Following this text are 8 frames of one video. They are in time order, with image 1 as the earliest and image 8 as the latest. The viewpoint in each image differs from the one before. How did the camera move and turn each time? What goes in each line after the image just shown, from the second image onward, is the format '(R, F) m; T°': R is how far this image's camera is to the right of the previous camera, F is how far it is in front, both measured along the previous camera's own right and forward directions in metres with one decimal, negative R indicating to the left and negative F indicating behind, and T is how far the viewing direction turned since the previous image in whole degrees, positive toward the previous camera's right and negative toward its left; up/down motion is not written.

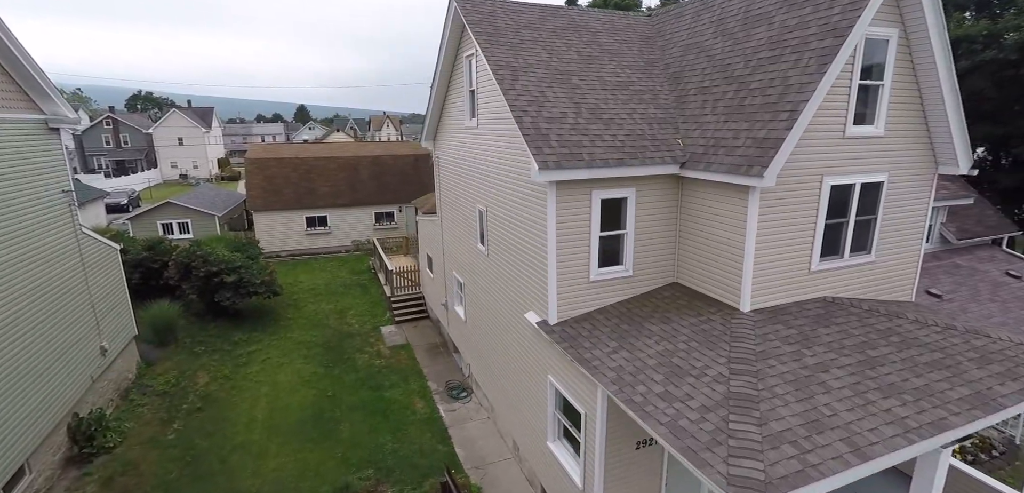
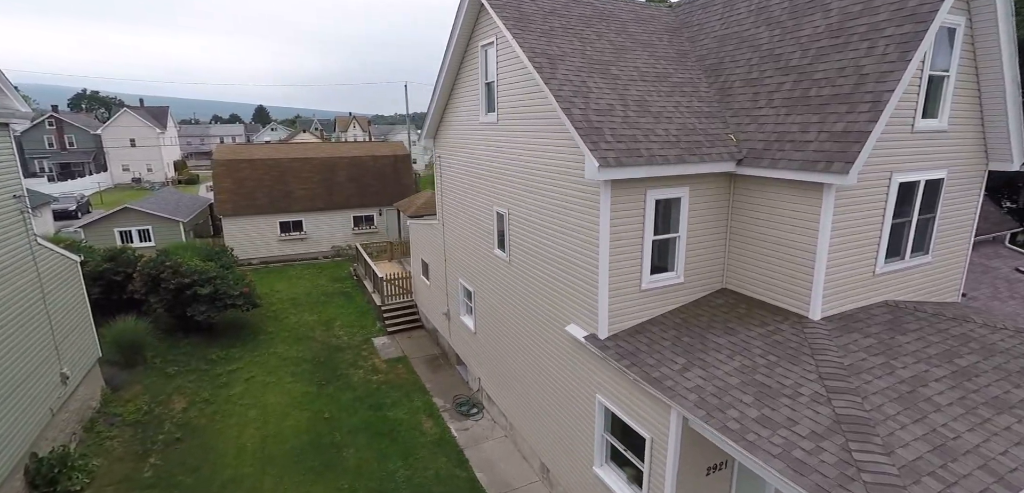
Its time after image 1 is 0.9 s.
(-1.2, +0.9) m; +4°
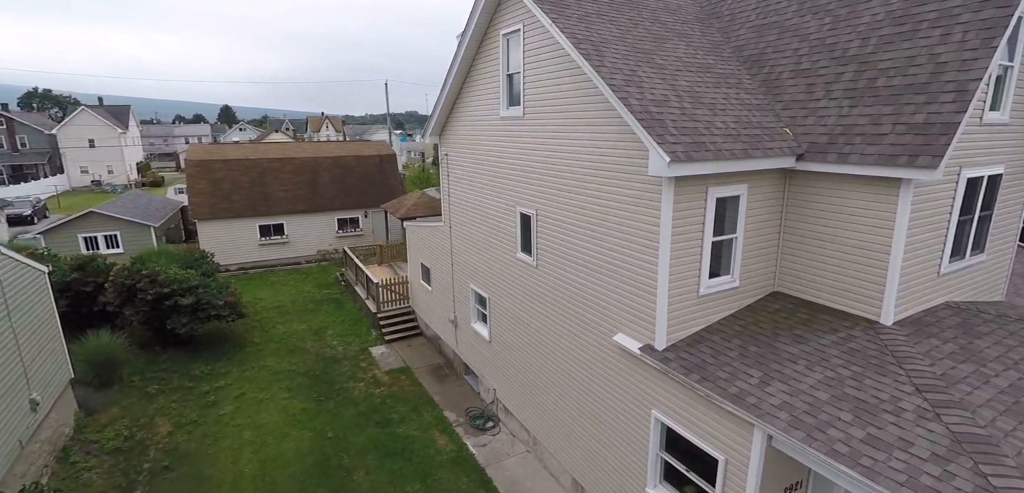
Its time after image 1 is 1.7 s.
(-1.0, +0.7) m; +3°
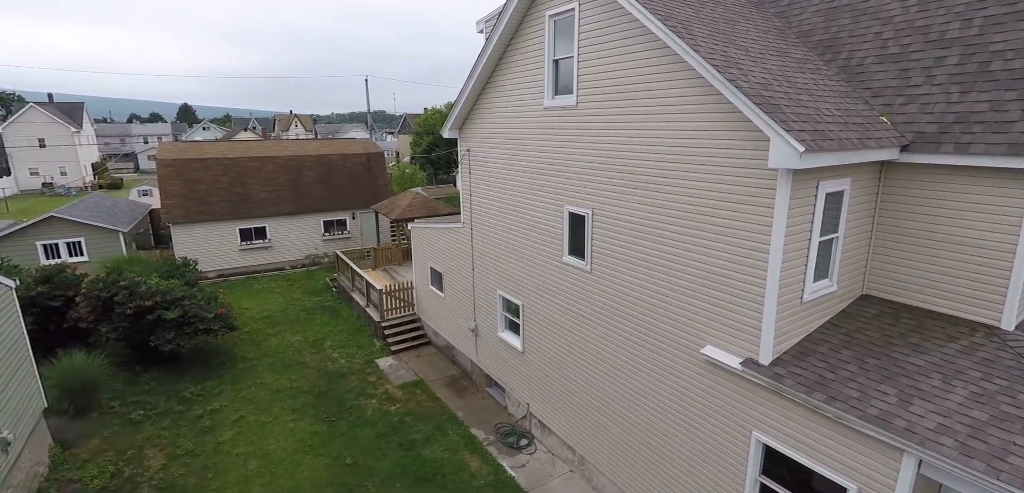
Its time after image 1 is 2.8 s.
(-1.4, +1.0) m; +4°
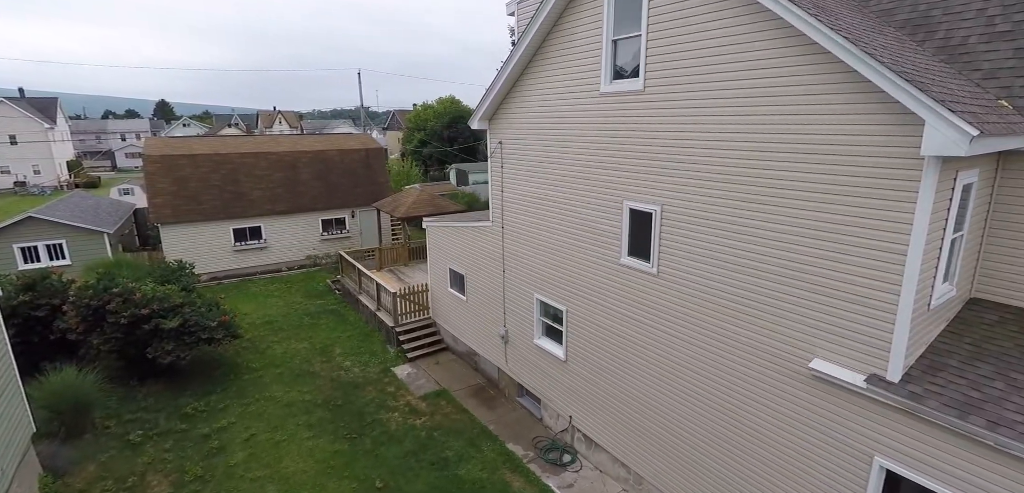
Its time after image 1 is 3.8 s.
(-1.1, +0.9) m; +2°
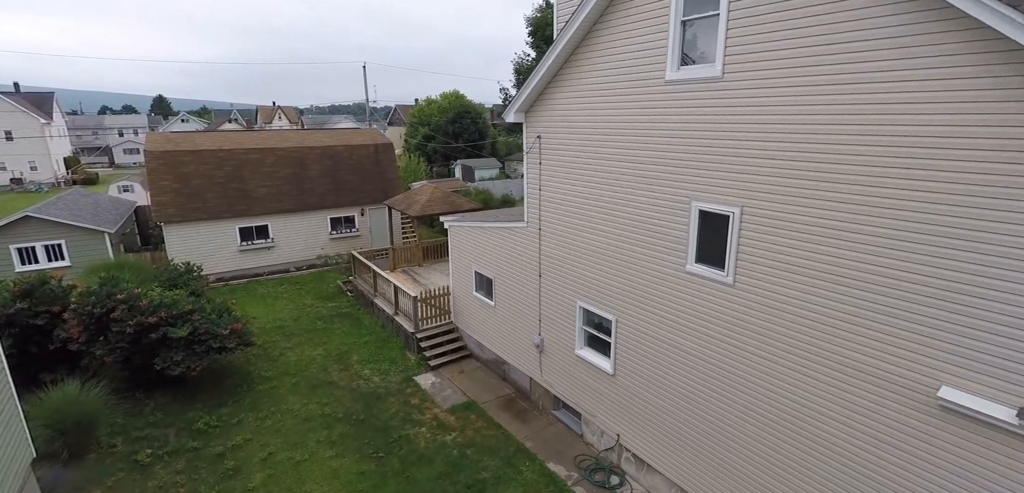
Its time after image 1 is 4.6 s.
(-0.8, +0.8) m; 0°
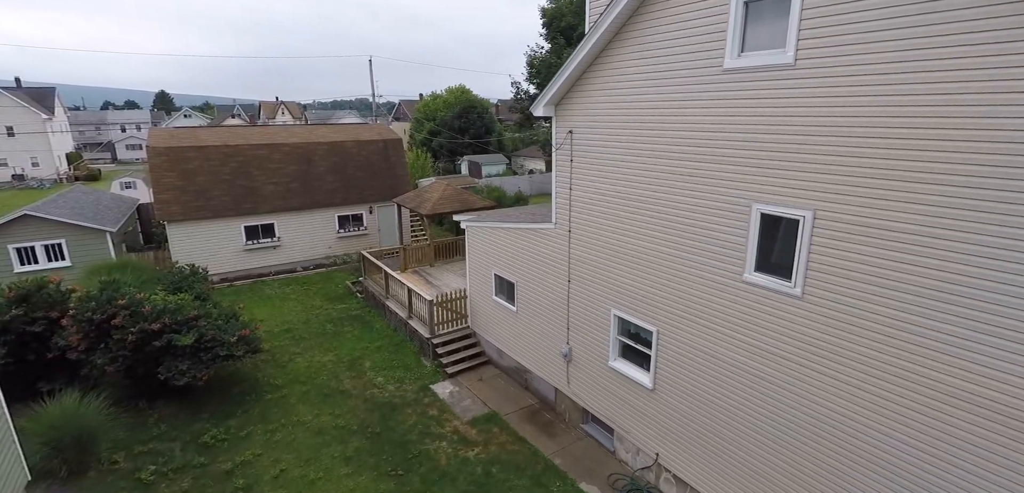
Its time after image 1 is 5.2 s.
(-0.5, +0.7) m; 0°
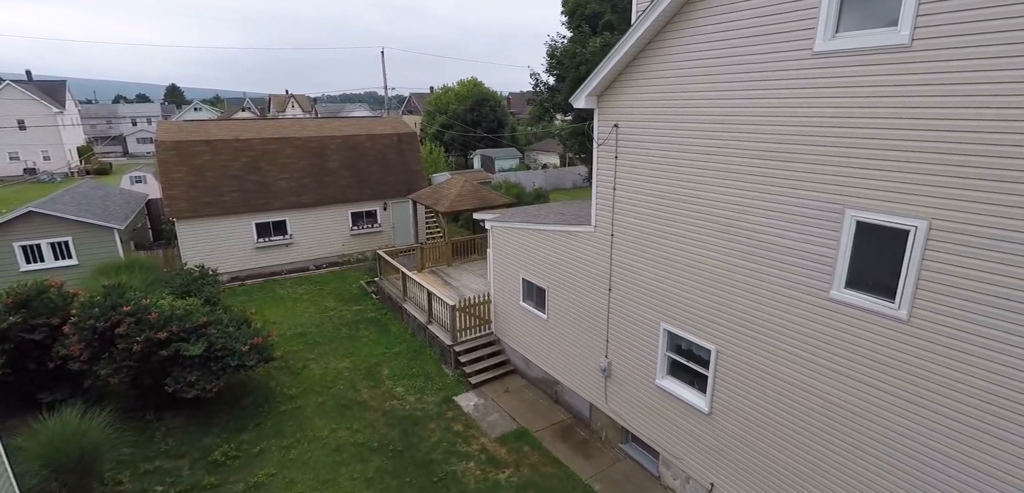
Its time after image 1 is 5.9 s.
(-0.5, +0.9) m; -1°
